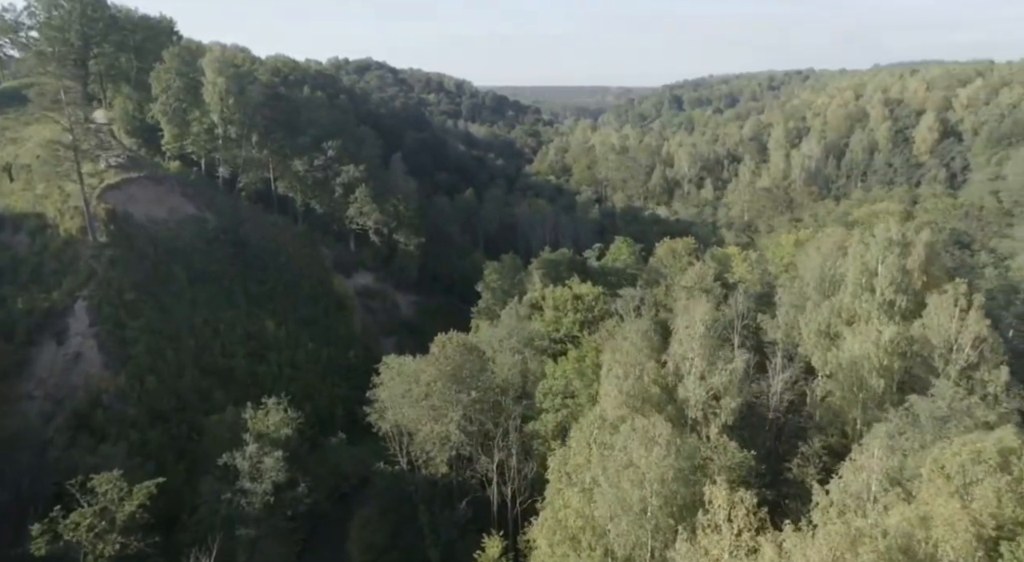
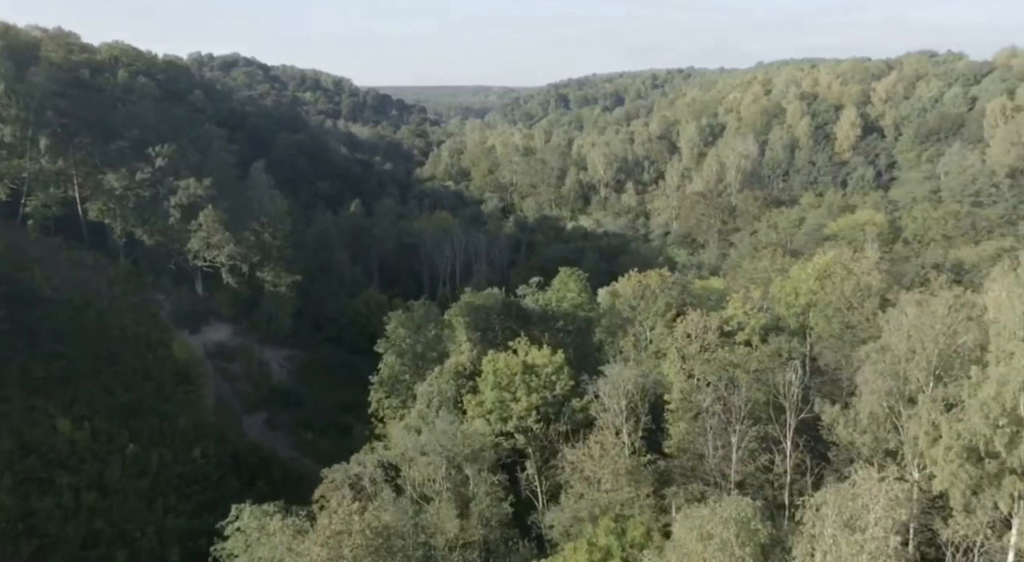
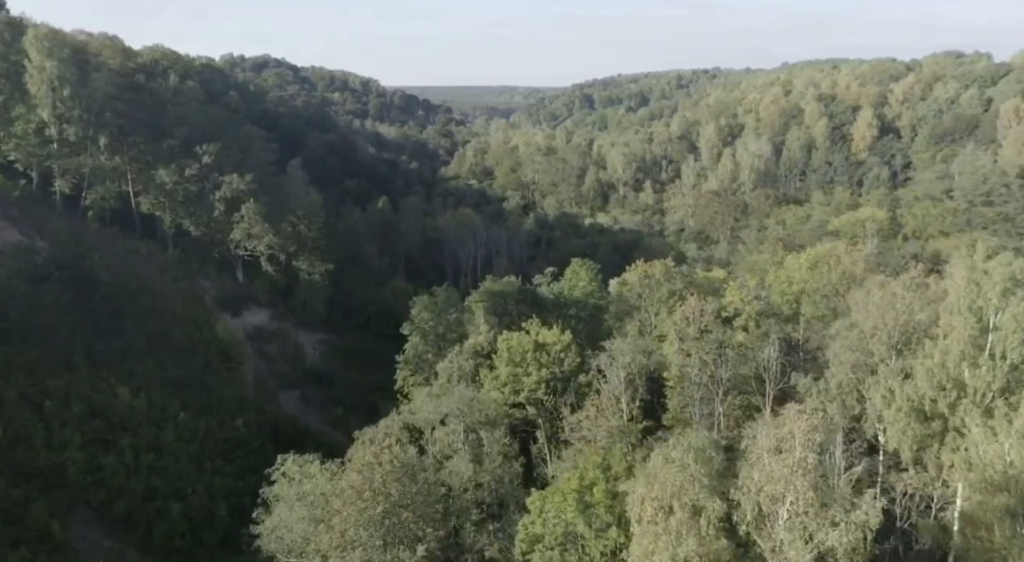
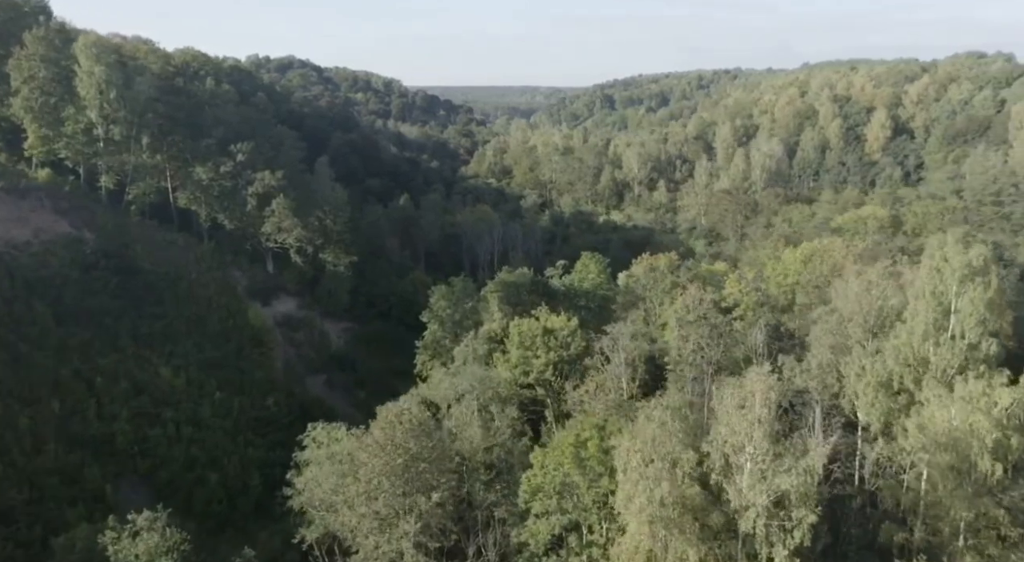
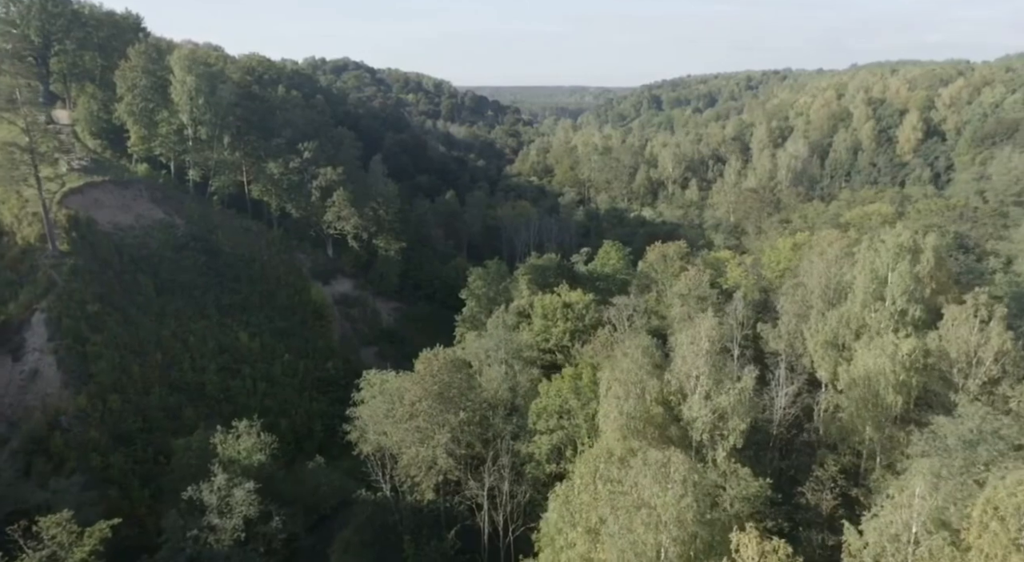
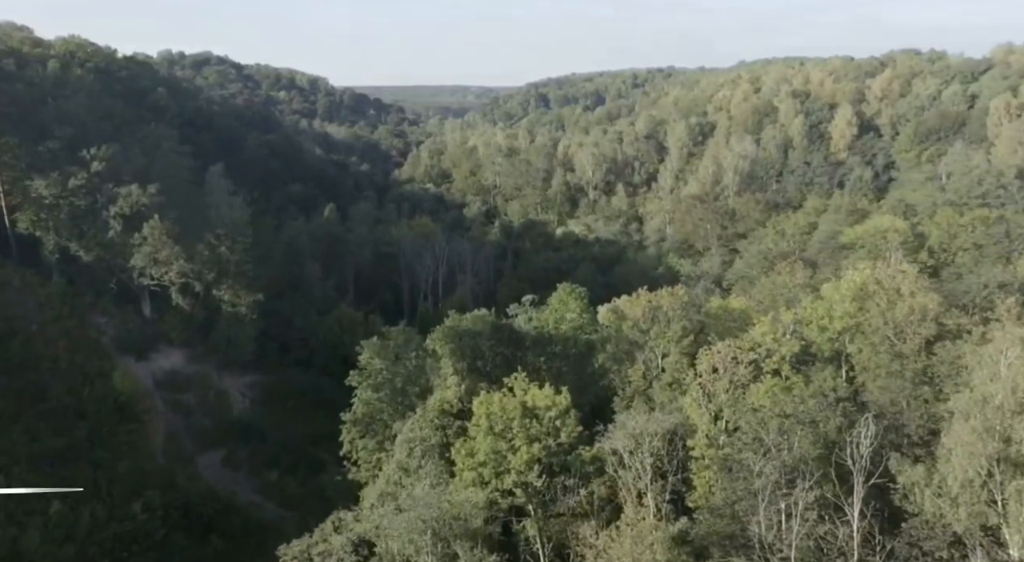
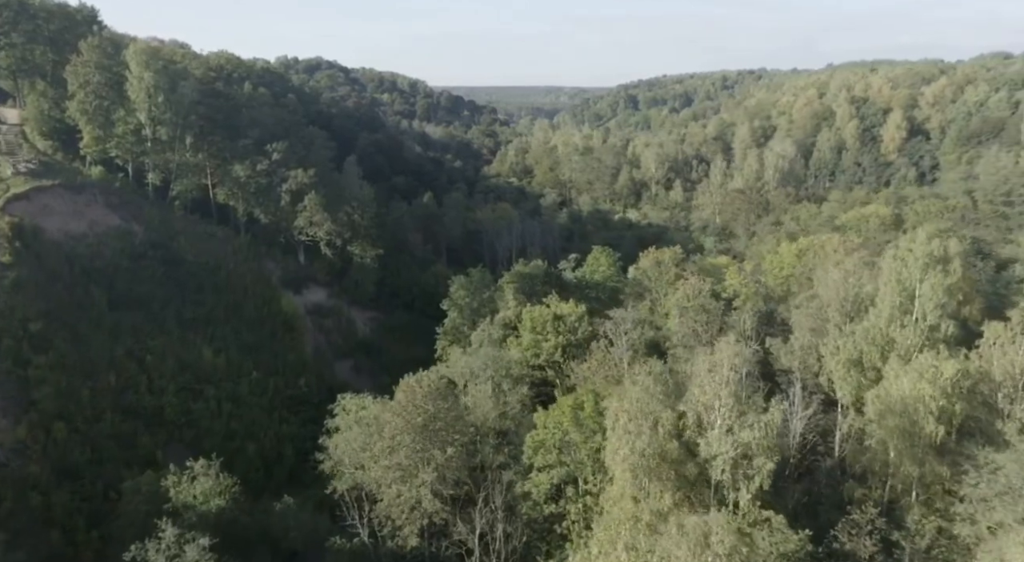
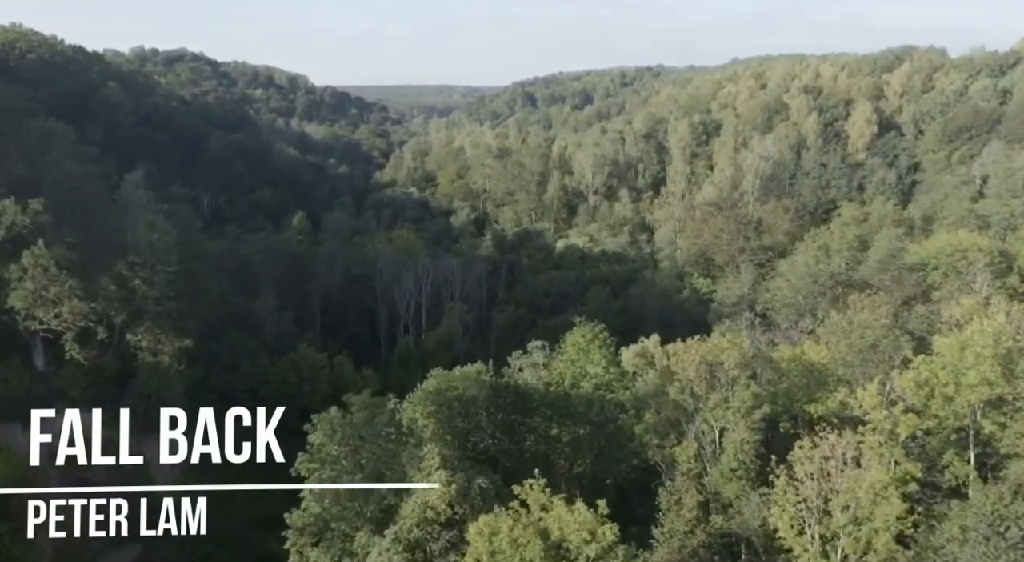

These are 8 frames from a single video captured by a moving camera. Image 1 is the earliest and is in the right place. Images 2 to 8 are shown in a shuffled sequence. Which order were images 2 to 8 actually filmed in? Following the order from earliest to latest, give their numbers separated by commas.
5, 7, 4, 3, 2, 6, 8
